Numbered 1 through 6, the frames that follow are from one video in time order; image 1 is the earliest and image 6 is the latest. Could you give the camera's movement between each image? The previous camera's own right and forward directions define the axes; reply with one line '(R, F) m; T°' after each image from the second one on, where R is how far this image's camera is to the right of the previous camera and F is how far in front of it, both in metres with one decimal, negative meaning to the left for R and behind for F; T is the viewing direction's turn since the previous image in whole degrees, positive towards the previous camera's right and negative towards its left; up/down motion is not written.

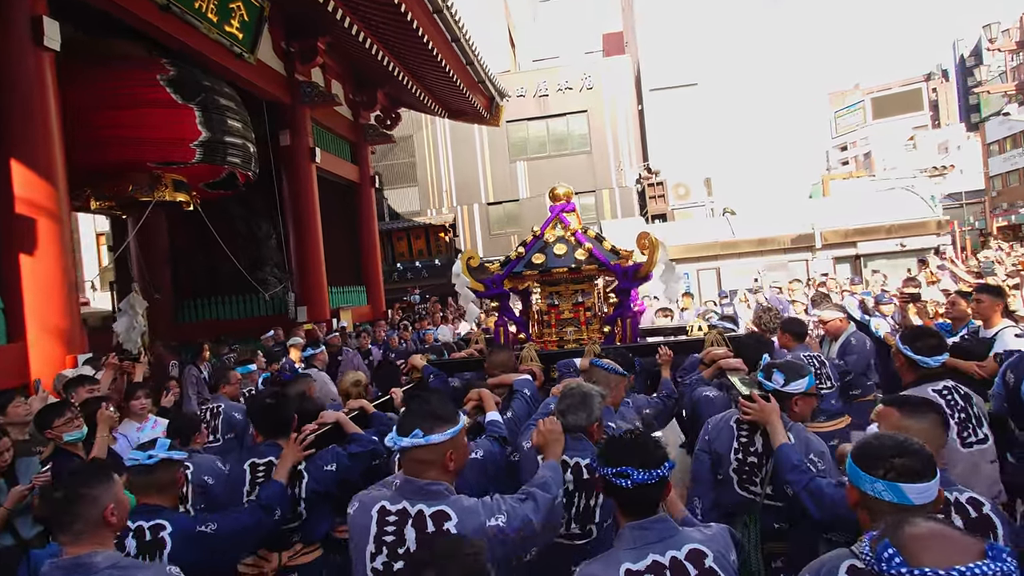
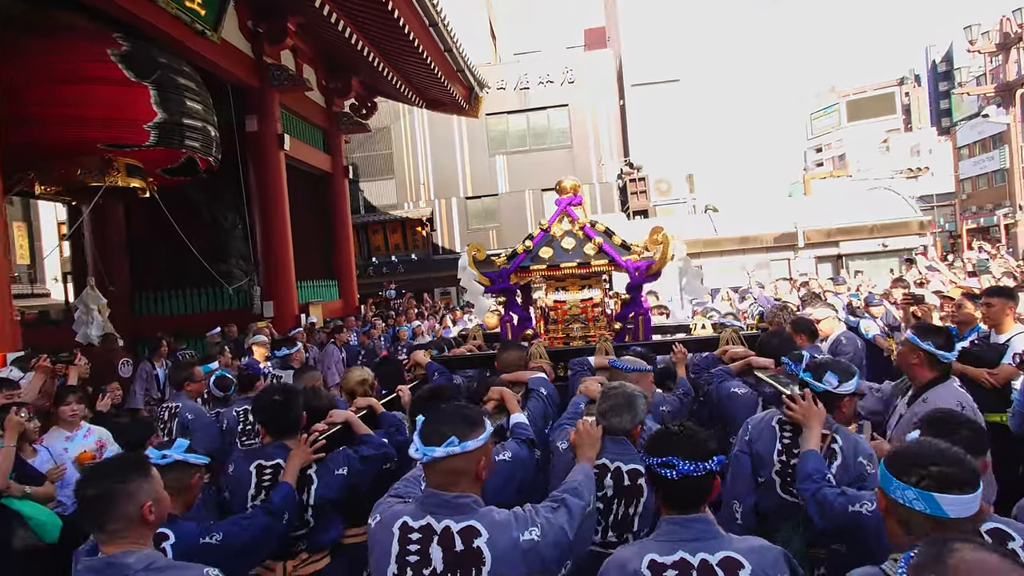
(0.0, +0.4) m; +2°
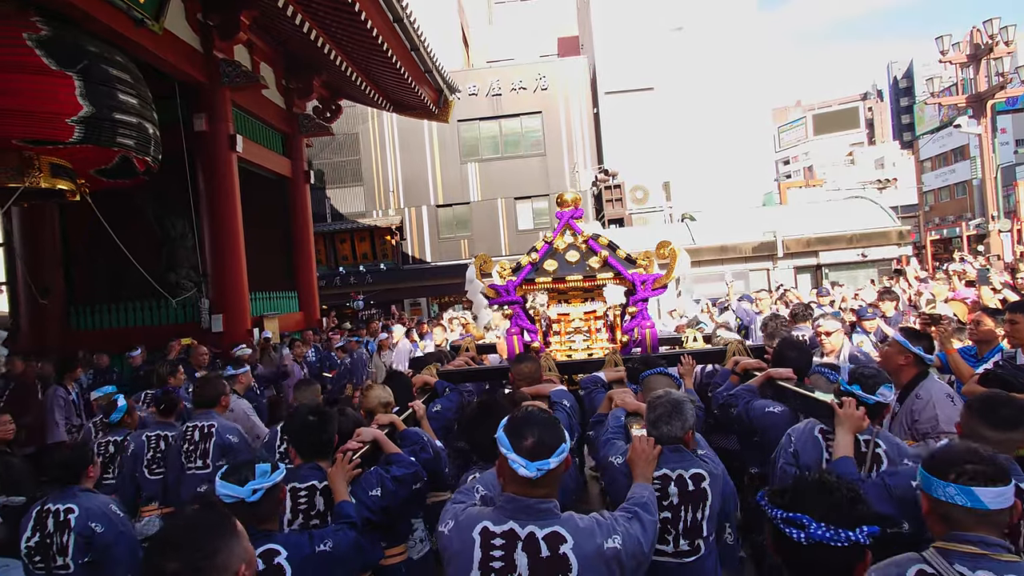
(+0.1, +0.6) m; +2°
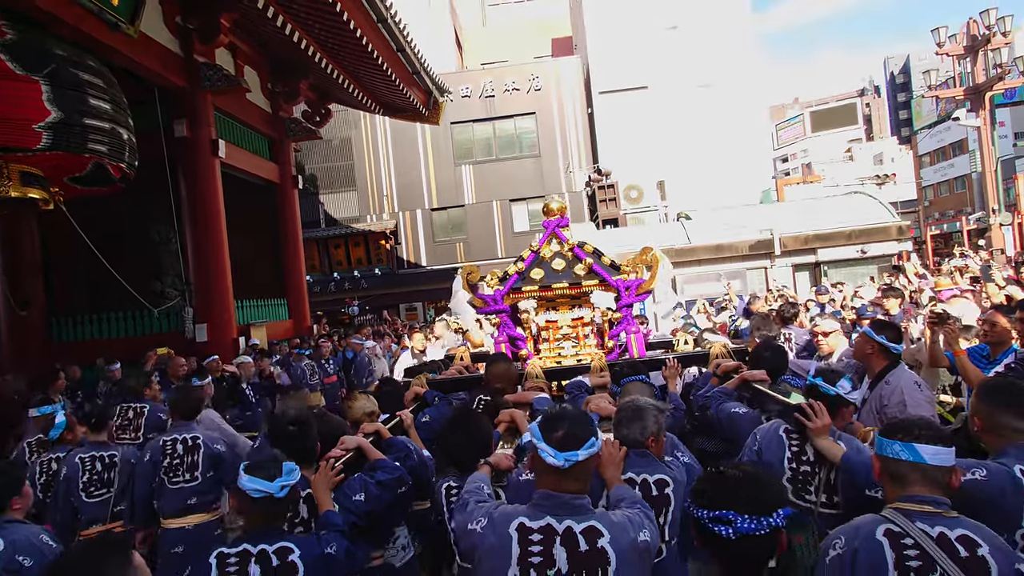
(+0.1, +0.2) m; 0°
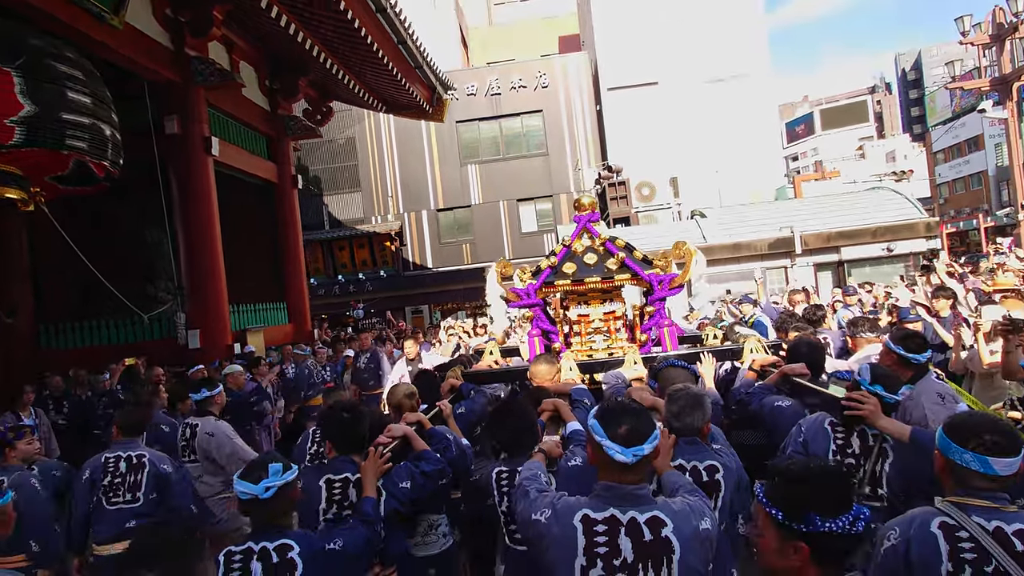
(0.0, +0.5) m; -1°
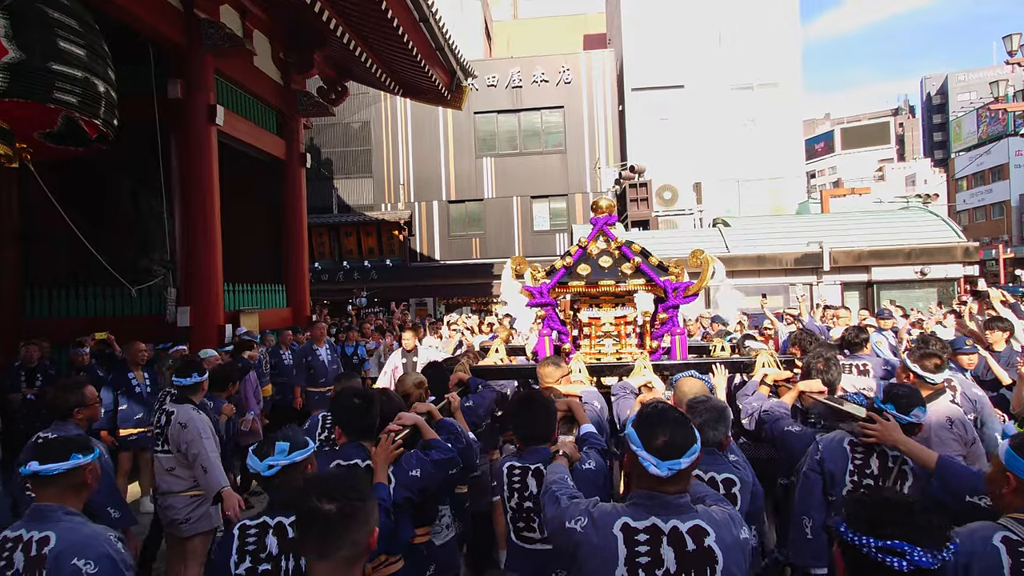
(-0.1, +0.5) m; 0°
